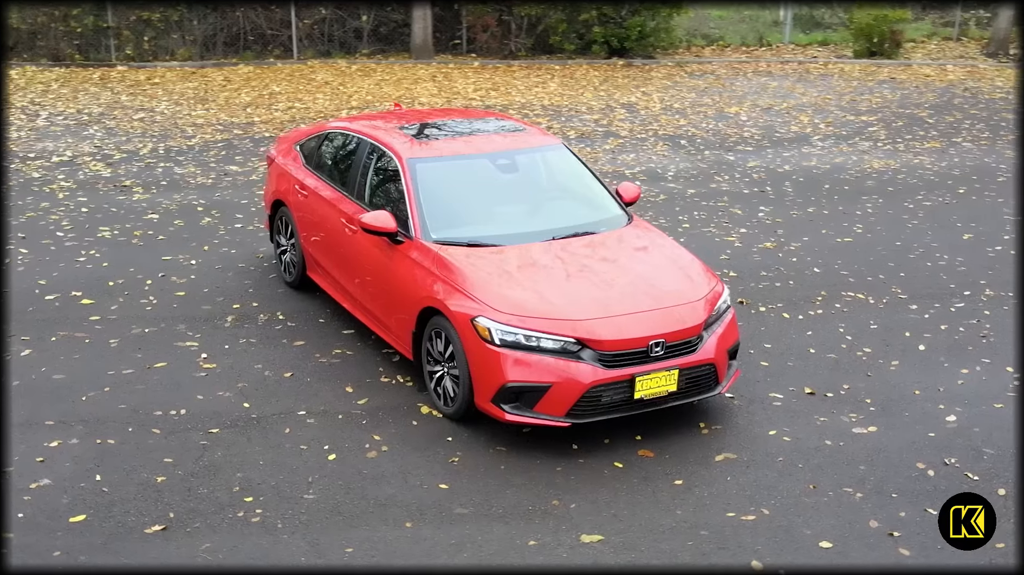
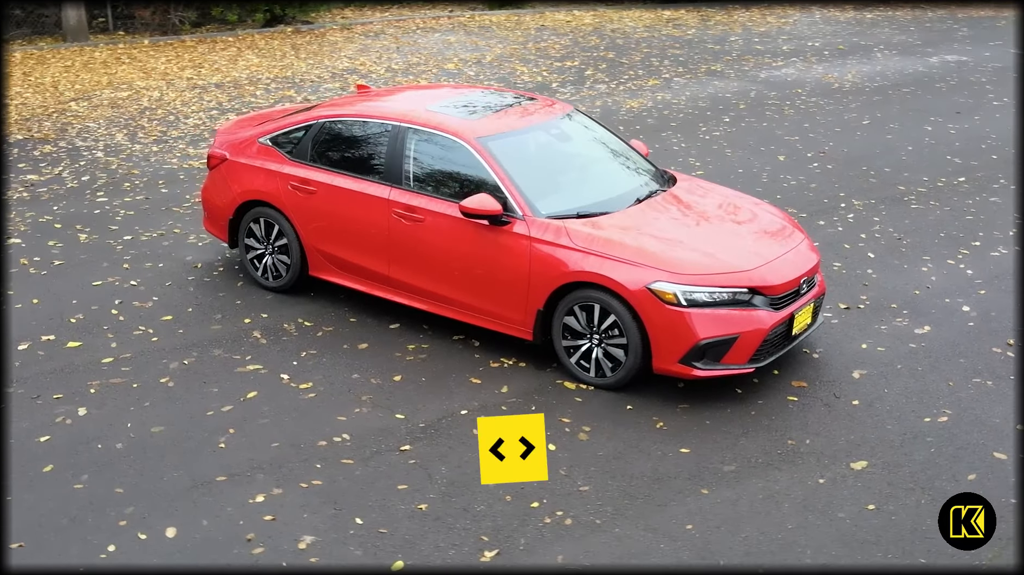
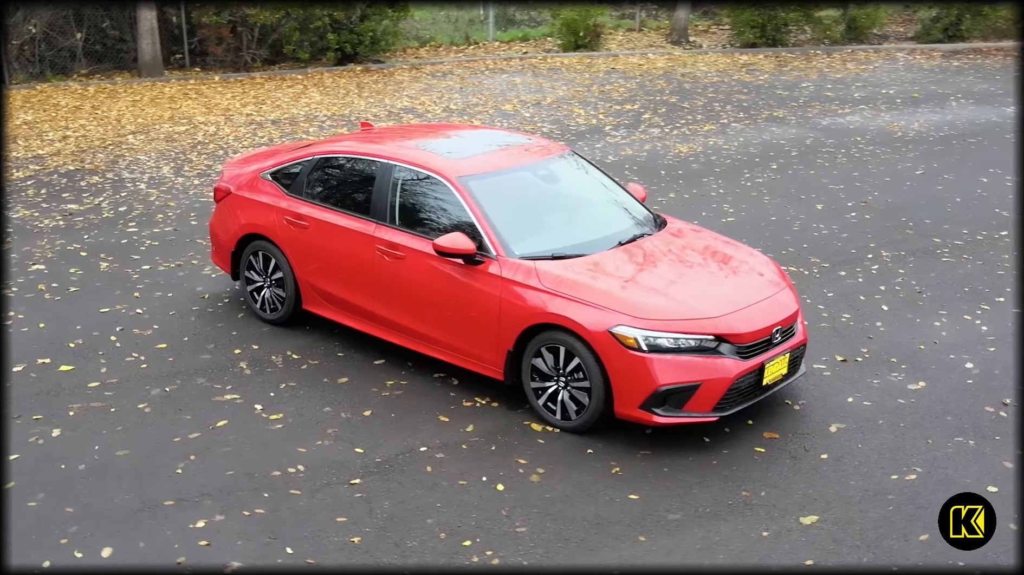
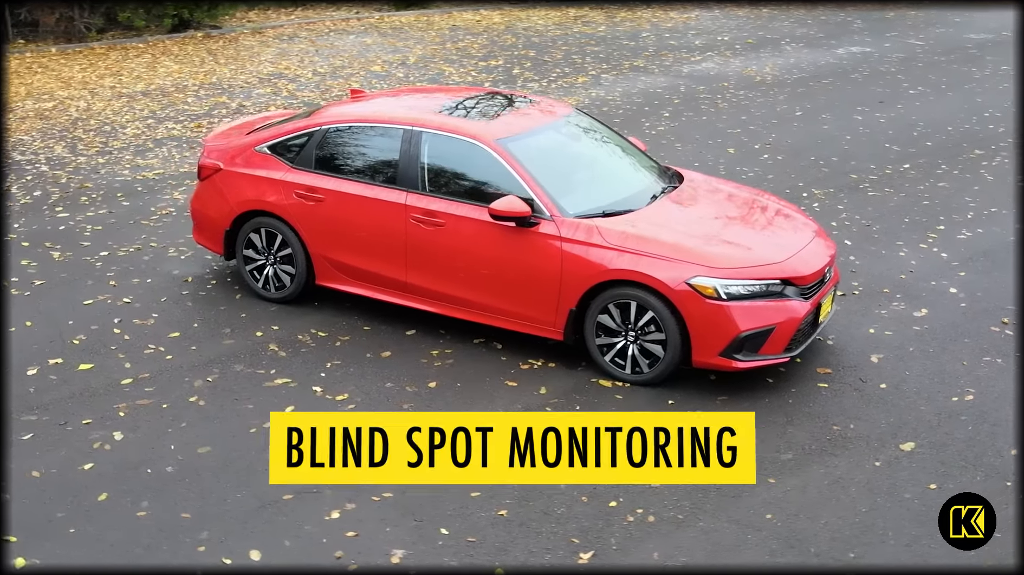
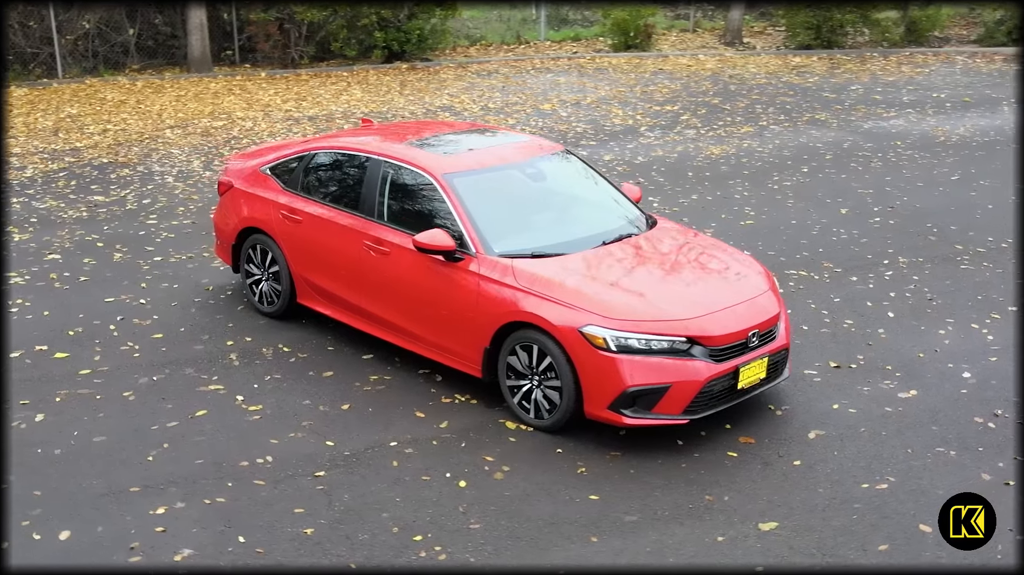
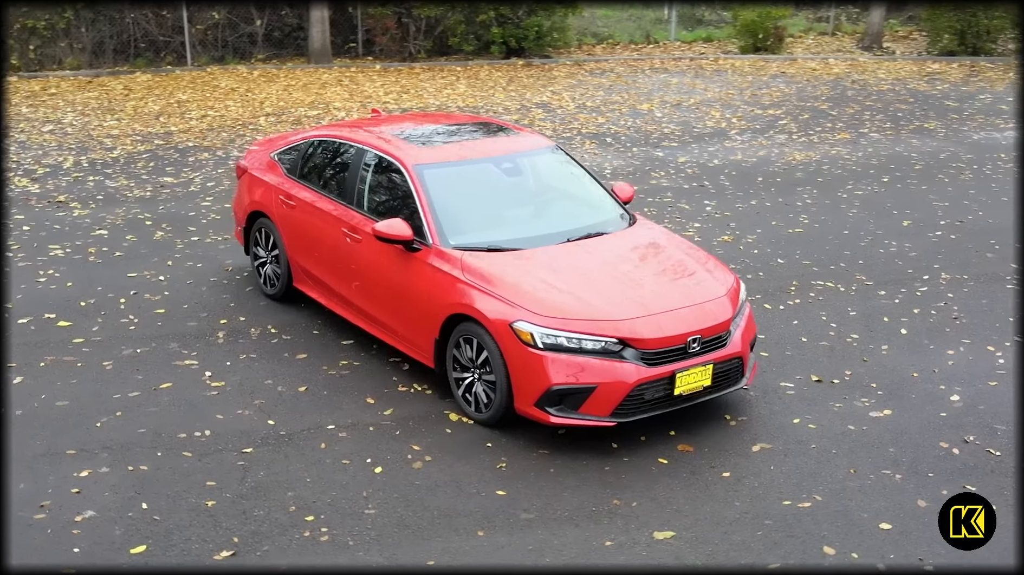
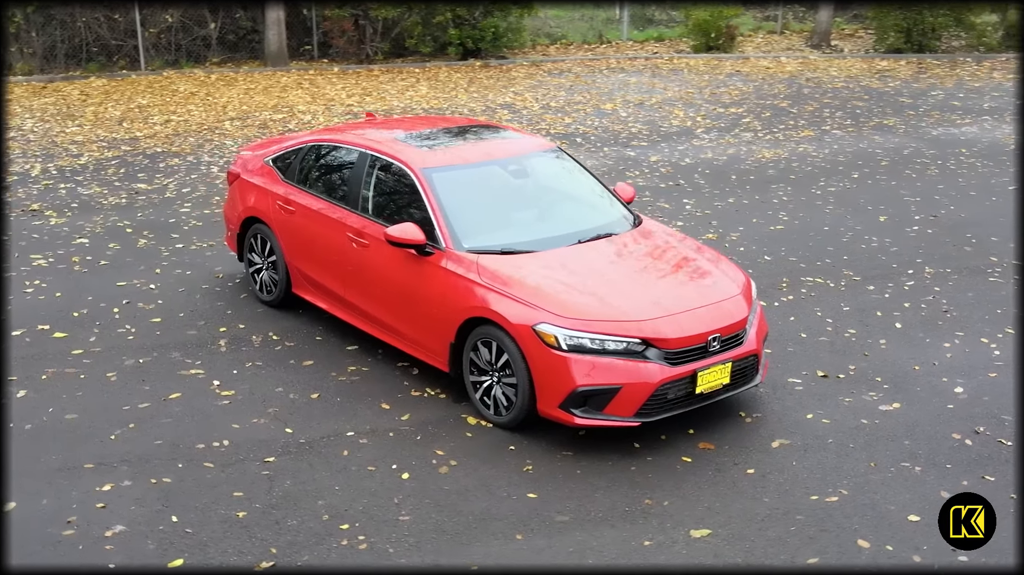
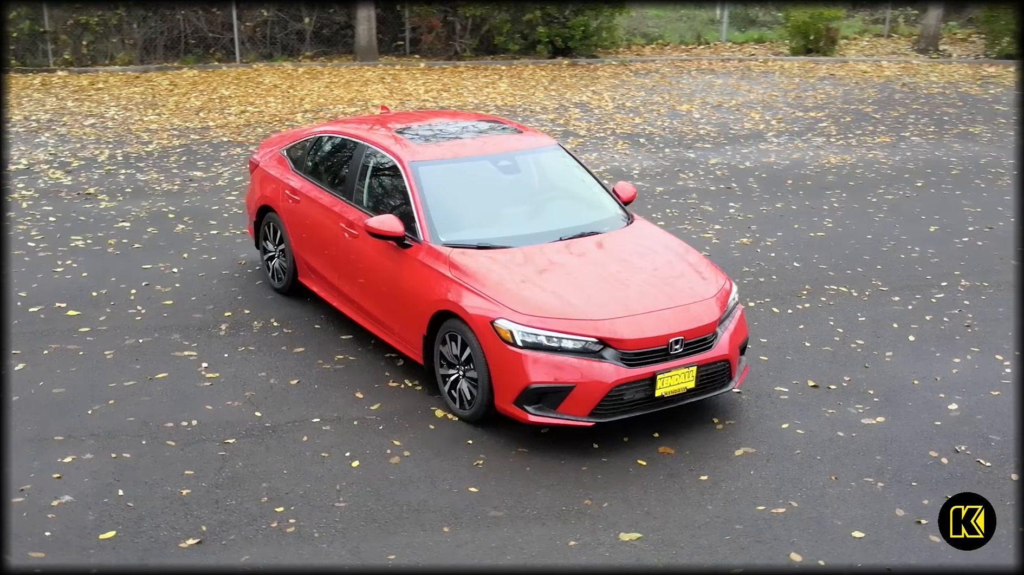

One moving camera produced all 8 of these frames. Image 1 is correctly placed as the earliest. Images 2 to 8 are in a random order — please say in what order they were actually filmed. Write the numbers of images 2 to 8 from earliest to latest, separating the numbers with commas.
8, 6, 7, 5, 3, 2, 4
